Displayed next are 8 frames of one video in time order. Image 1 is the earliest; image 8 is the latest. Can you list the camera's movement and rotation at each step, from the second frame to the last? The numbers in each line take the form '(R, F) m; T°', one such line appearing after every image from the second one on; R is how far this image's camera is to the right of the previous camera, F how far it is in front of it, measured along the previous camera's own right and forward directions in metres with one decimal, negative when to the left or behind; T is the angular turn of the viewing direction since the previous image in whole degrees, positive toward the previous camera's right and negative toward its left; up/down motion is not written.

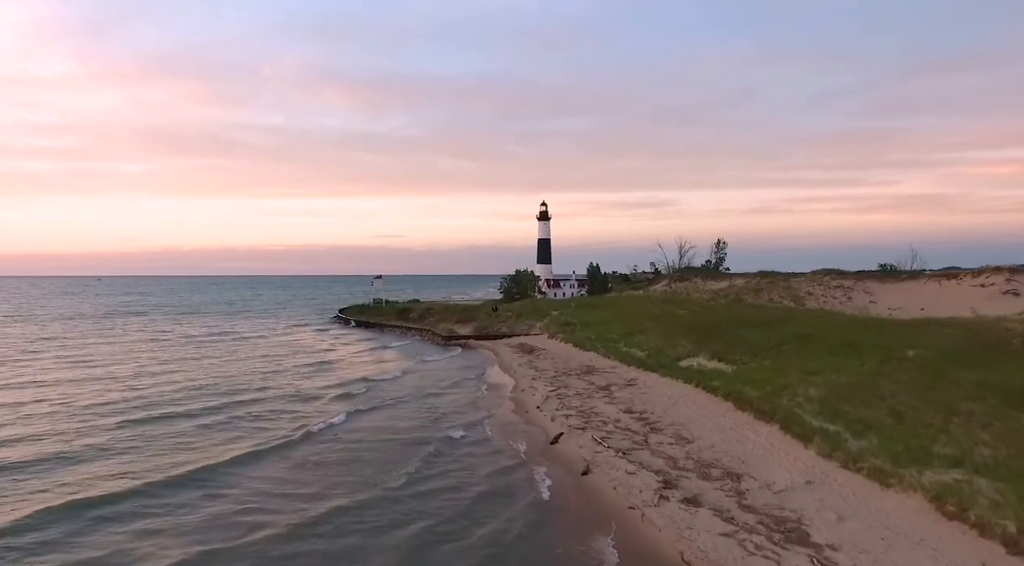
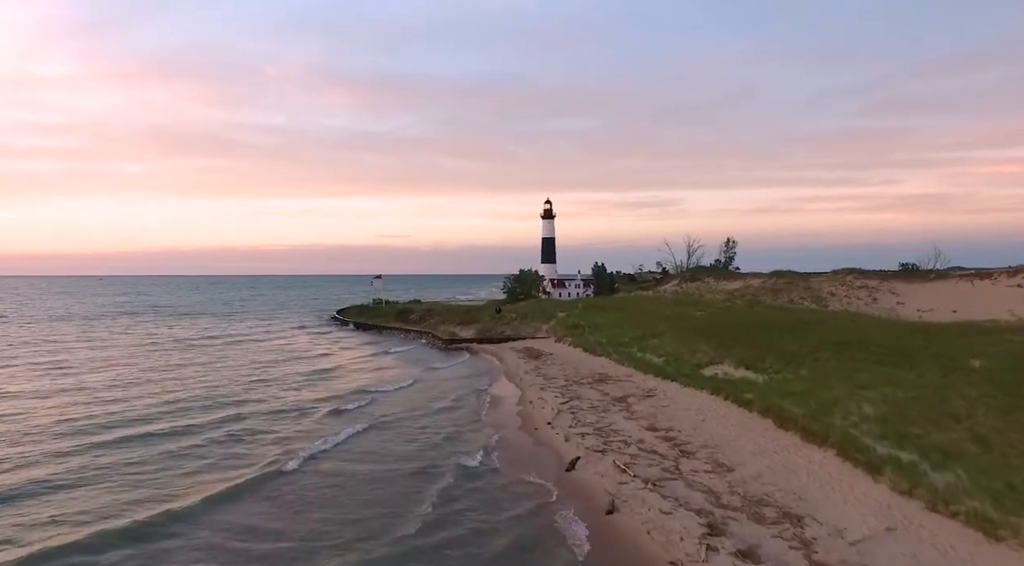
(-0.2, +3.2) m; 0°
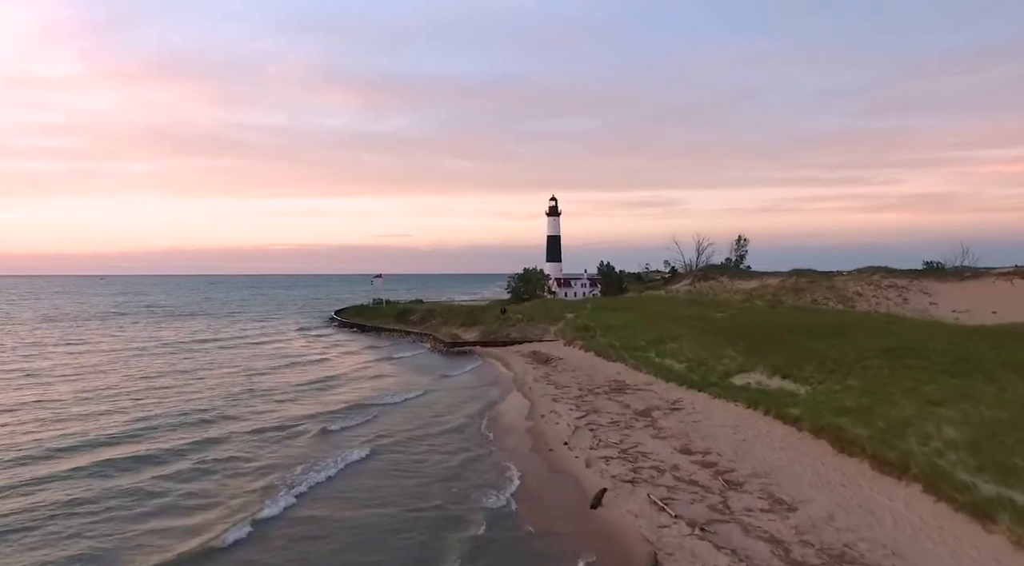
(-0.3, +3.4) m; 0°
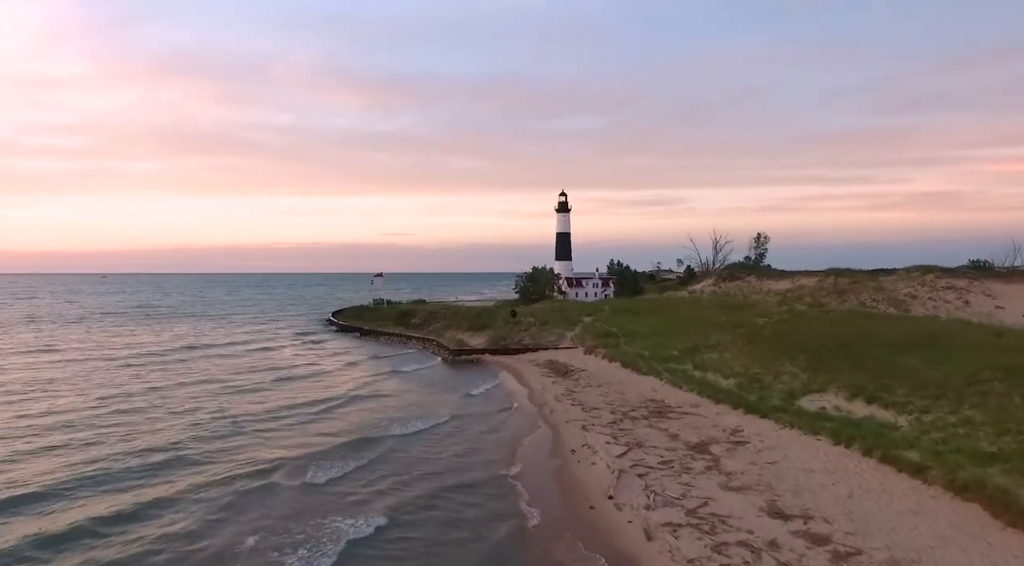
(-0.6, +5.5) m; 0°
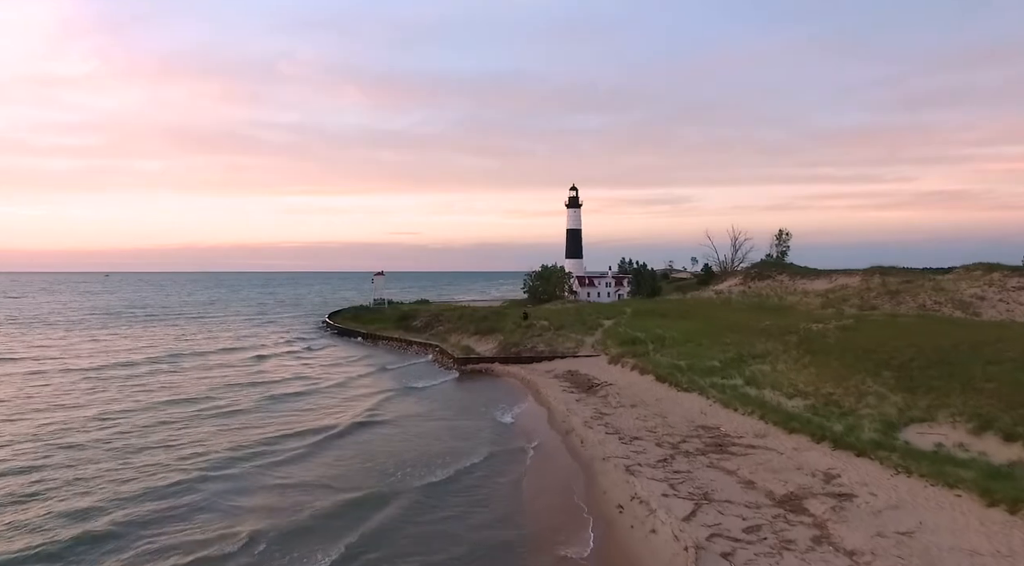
(-0.5, +5.5) m; 0°
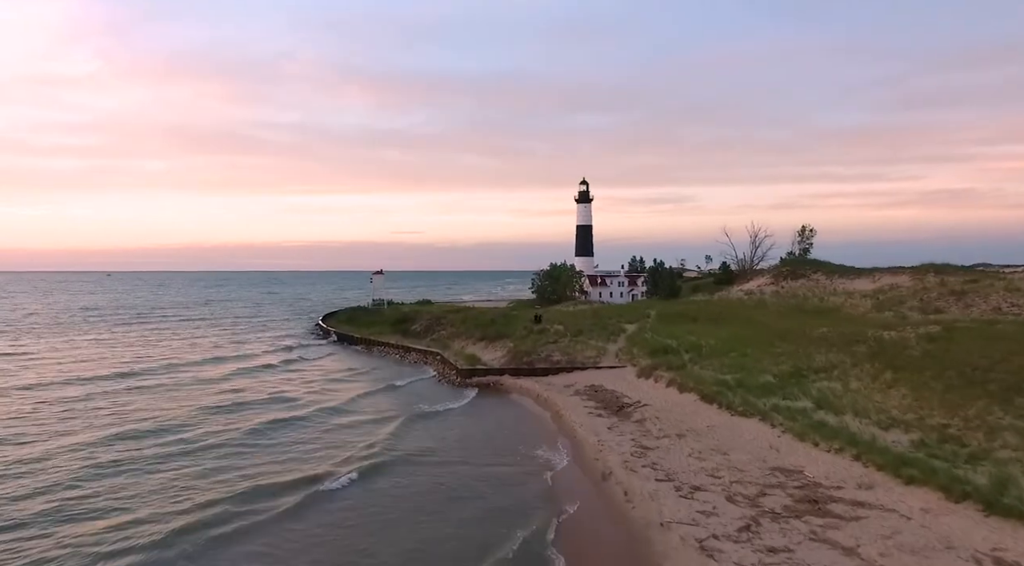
(-0.4, +5.6) m; 0°
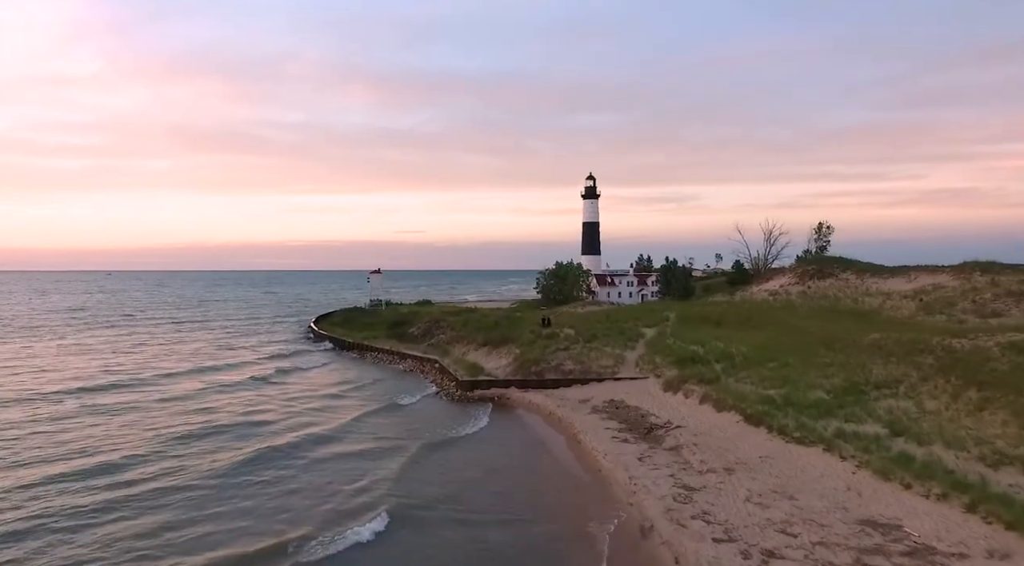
(-0.2, +4.2) m; 0°
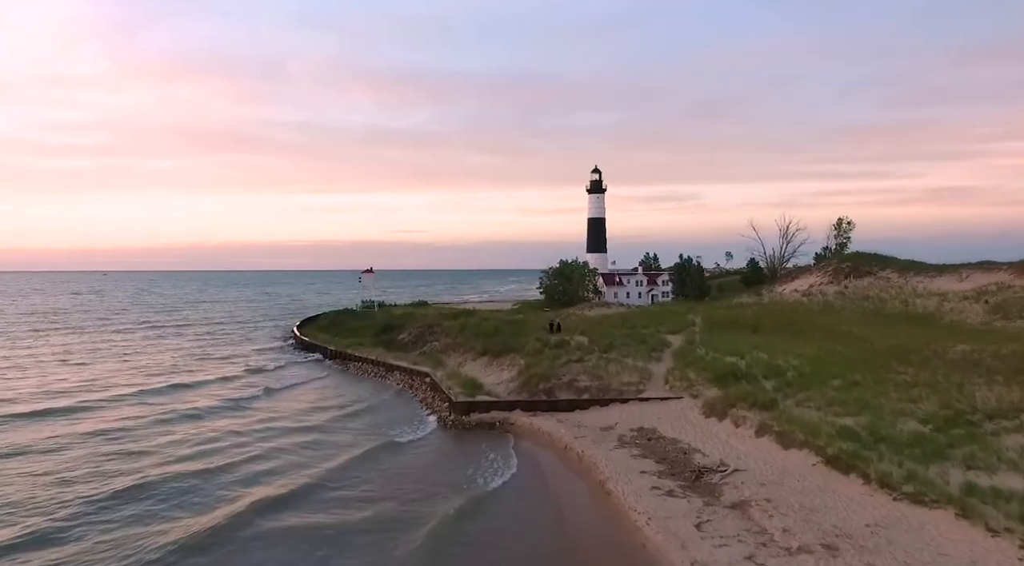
(-0.2, +5.5) m; 0°
